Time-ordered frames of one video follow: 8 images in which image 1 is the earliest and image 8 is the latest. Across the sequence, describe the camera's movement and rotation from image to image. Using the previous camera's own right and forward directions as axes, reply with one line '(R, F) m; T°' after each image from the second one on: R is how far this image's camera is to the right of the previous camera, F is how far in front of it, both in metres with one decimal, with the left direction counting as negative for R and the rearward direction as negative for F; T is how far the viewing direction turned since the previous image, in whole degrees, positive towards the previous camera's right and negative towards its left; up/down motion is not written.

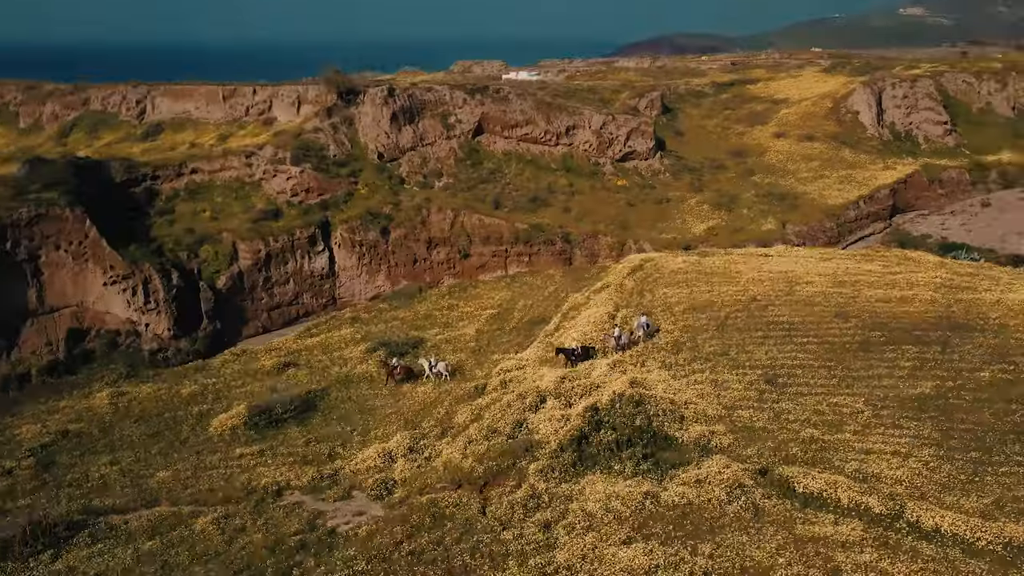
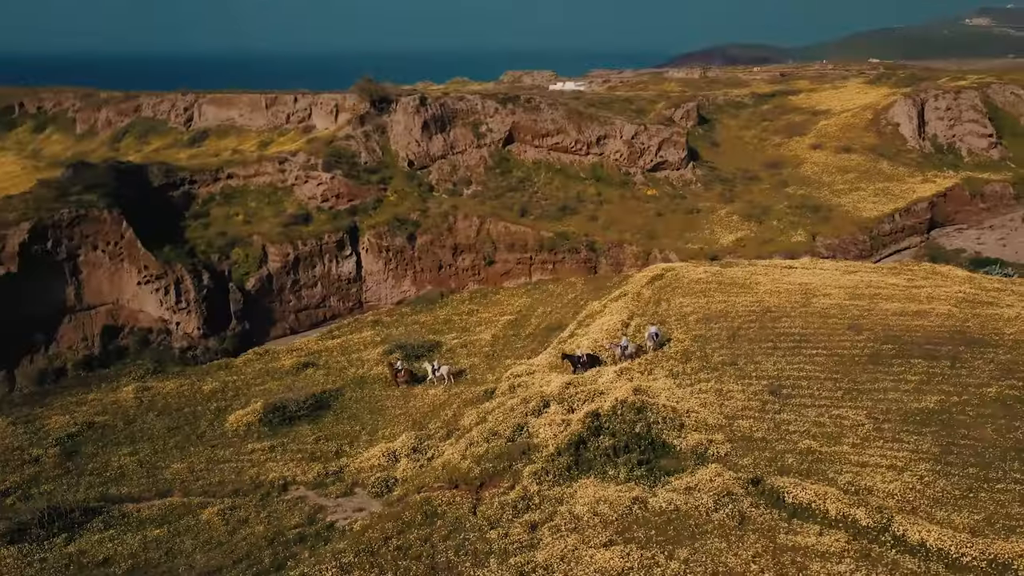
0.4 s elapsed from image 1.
(+1.3, -0.3) m; -3°
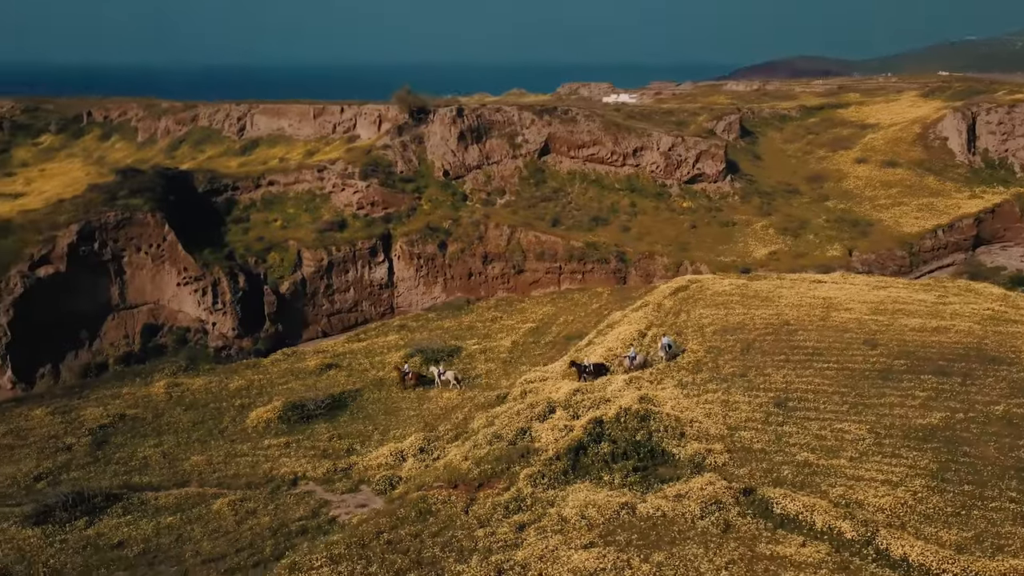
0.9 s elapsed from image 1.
(+1.5, -0.4) m; -4°
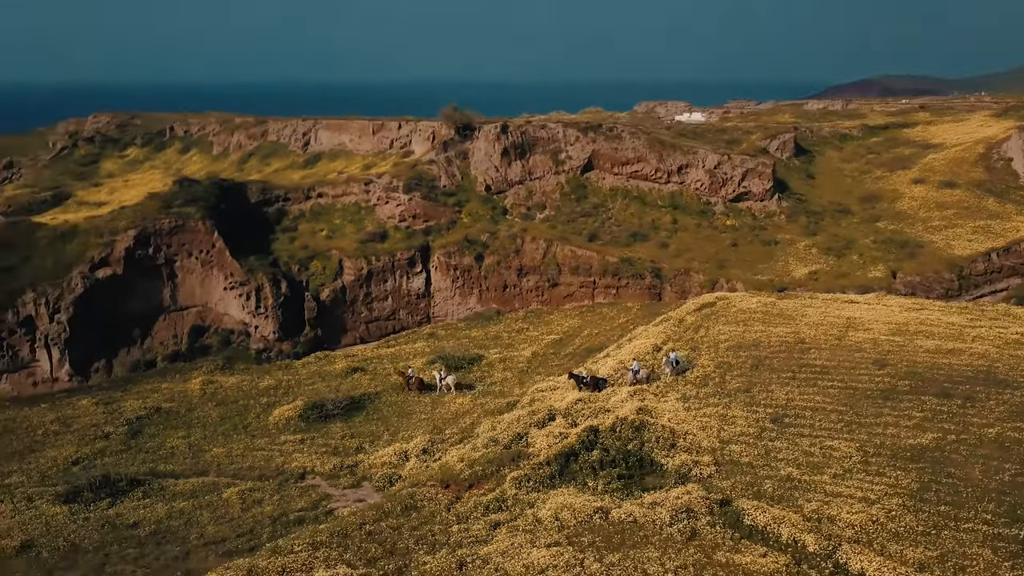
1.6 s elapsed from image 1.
(+2.3, -0.7) m; -5°
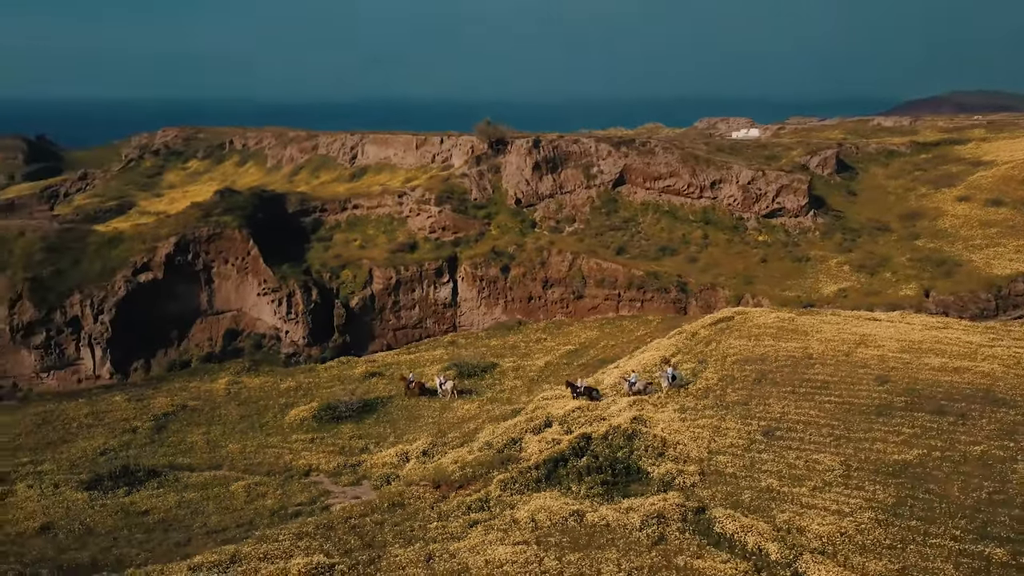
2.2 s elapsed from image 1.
(+2.0, -0.6) m; -4°
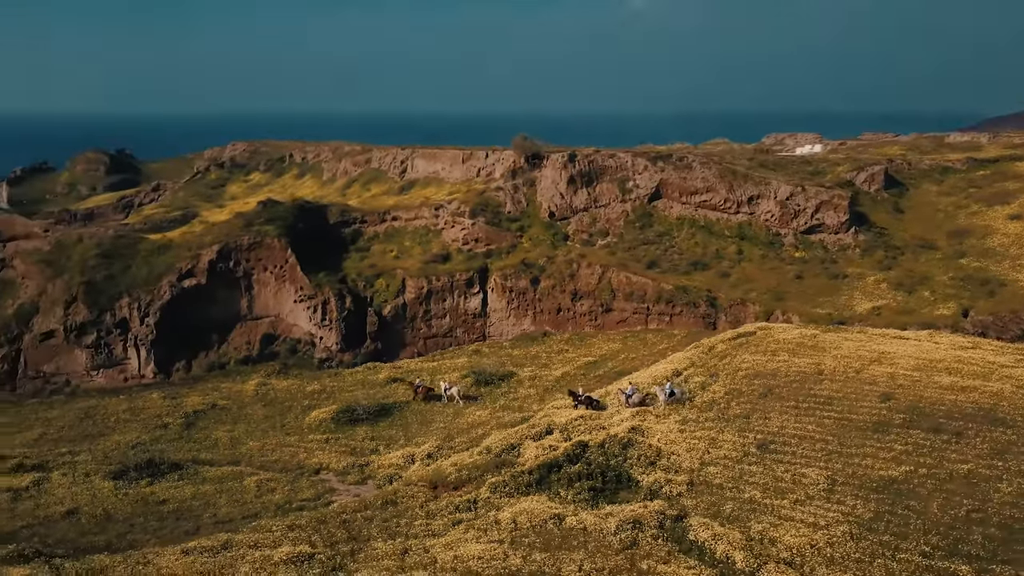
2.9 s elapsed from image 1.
(+2.0, -0.6) m; -5°
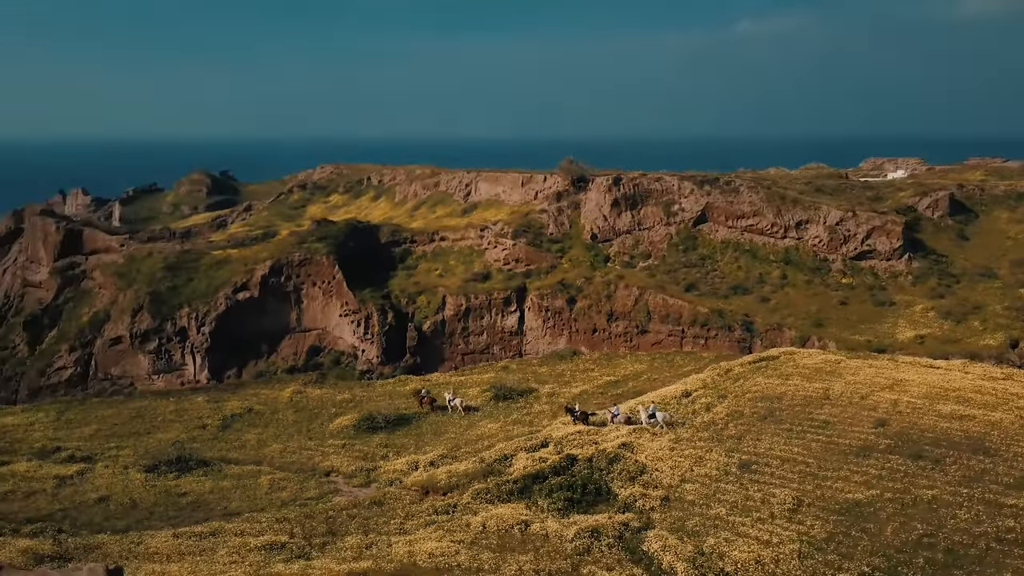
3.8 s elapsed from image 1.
(+3.1, -0.9) m; -6°
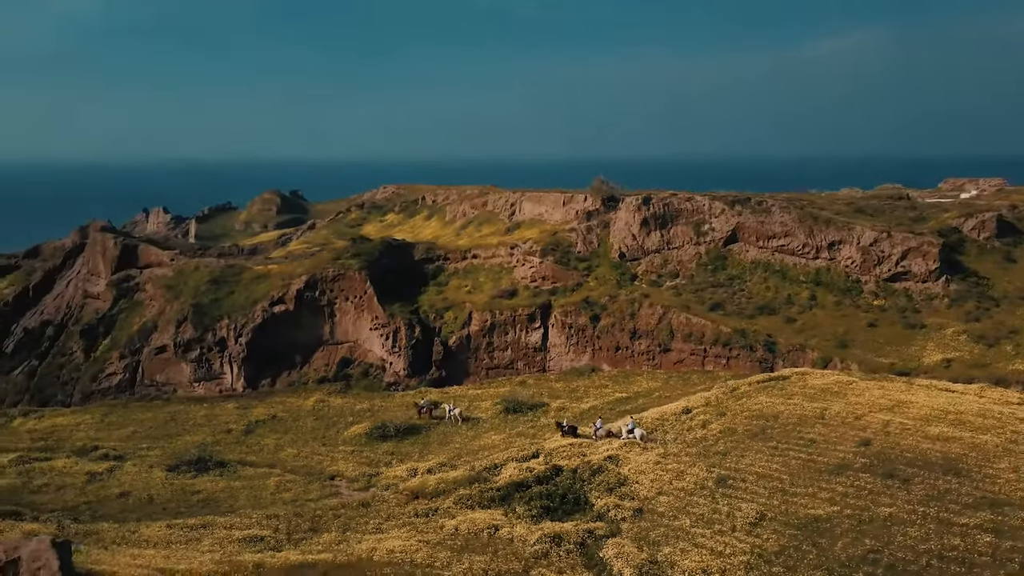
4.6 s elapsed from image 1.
(+2.7, -0.9) m; -5°
